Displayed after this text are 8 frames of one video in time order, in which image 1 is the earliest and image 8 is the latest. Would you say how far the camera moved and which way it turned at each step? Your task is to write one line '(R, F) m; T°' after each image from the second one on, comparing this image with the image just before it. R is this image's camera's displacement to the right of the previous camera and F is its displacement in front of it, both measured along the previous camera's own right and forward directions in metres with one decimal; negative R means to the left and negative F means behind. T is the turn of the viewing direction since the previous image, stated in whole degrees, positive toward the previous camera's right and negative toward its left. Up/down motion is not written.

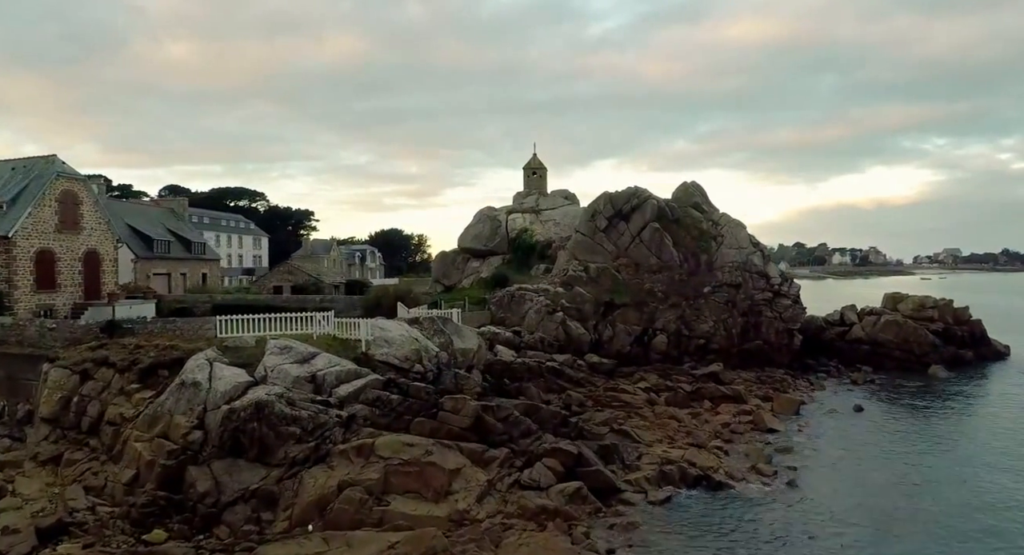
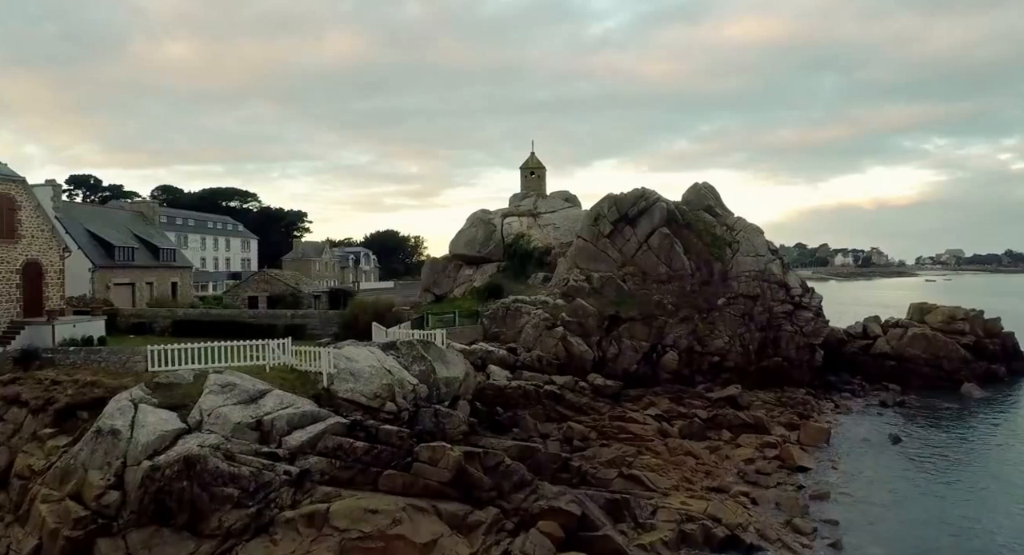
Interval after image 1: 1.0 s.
(+0.2, +3.4) m; 0°
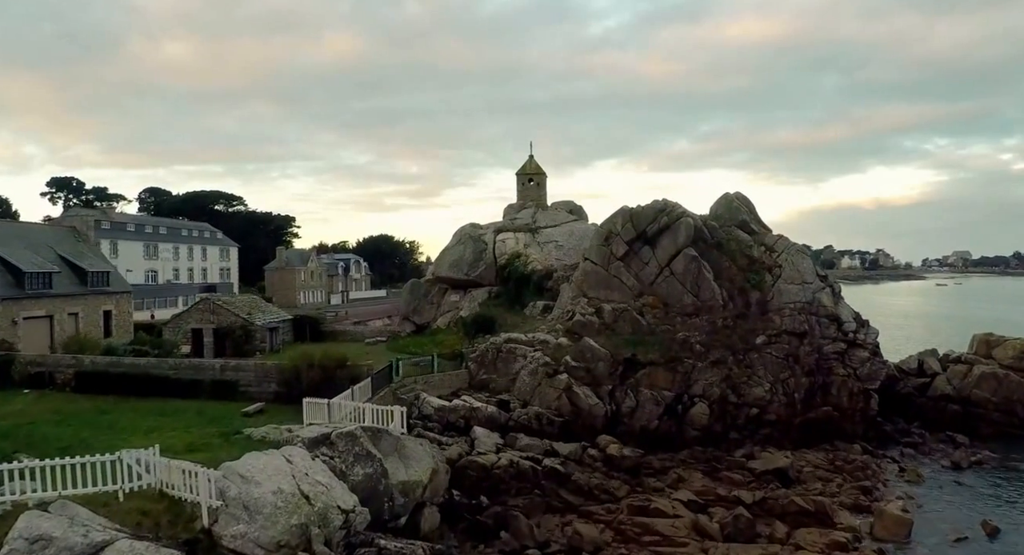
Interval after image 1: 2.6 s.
(+0.3, +6.1) m; 0°
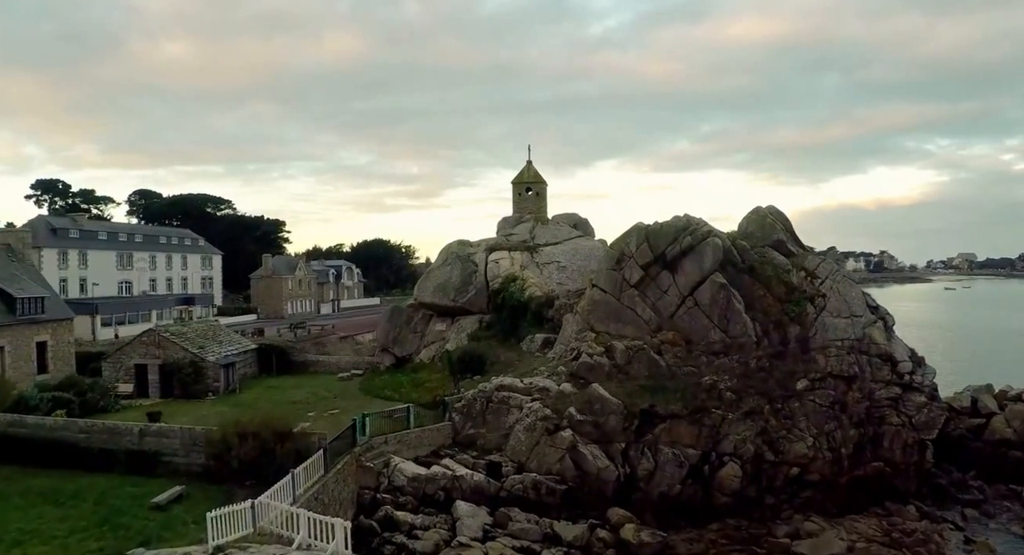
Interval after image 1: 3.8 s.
(+0.2, +4.4) m; 0°
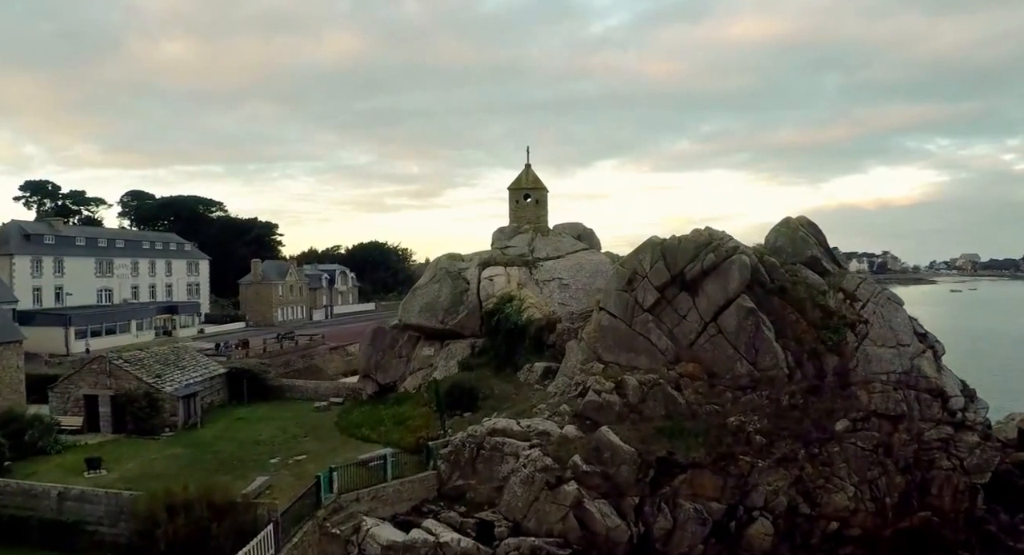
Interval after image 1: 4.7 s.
(+0.1, +3.1) m; 0°
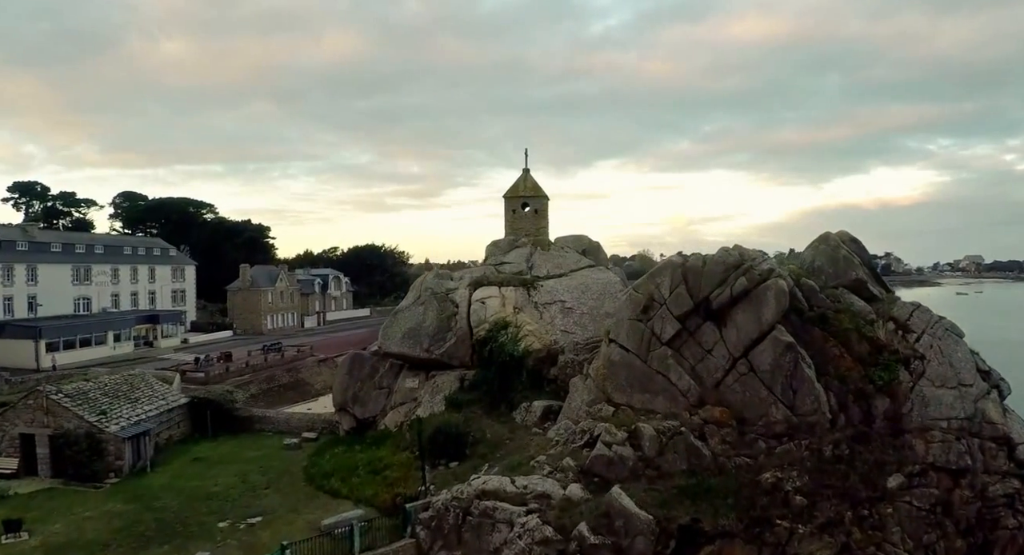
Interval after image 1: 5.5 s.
(+0.1, +3.1) m; 0°
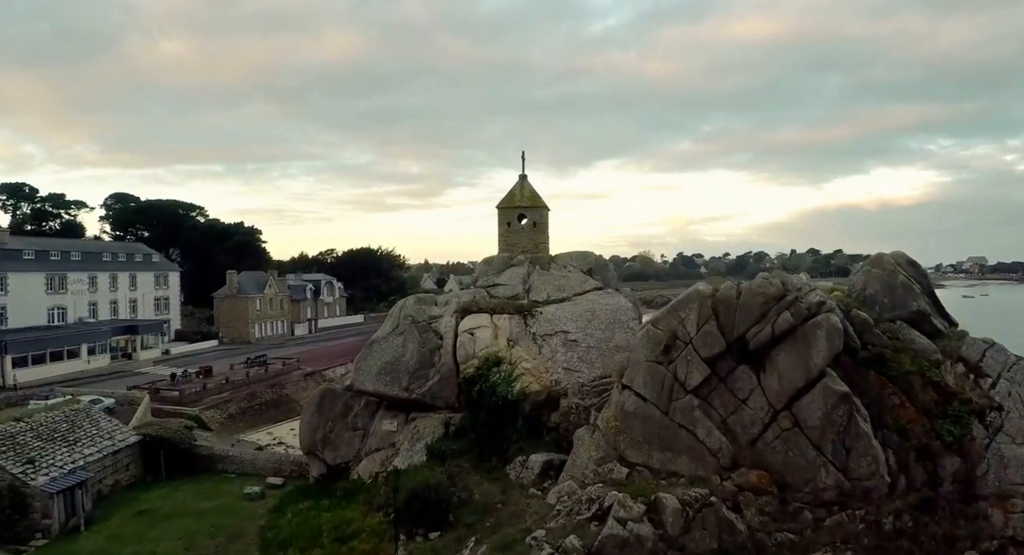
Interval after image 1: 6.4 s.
(+0.2, +3.1) m; 0°
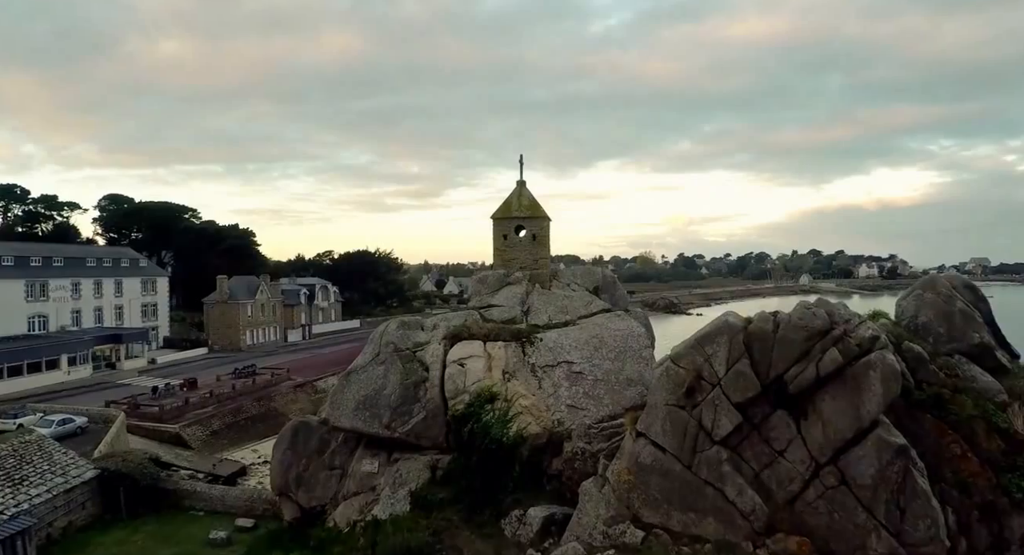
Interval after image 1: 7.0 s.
(+0.1, +2.2) m; 0°
